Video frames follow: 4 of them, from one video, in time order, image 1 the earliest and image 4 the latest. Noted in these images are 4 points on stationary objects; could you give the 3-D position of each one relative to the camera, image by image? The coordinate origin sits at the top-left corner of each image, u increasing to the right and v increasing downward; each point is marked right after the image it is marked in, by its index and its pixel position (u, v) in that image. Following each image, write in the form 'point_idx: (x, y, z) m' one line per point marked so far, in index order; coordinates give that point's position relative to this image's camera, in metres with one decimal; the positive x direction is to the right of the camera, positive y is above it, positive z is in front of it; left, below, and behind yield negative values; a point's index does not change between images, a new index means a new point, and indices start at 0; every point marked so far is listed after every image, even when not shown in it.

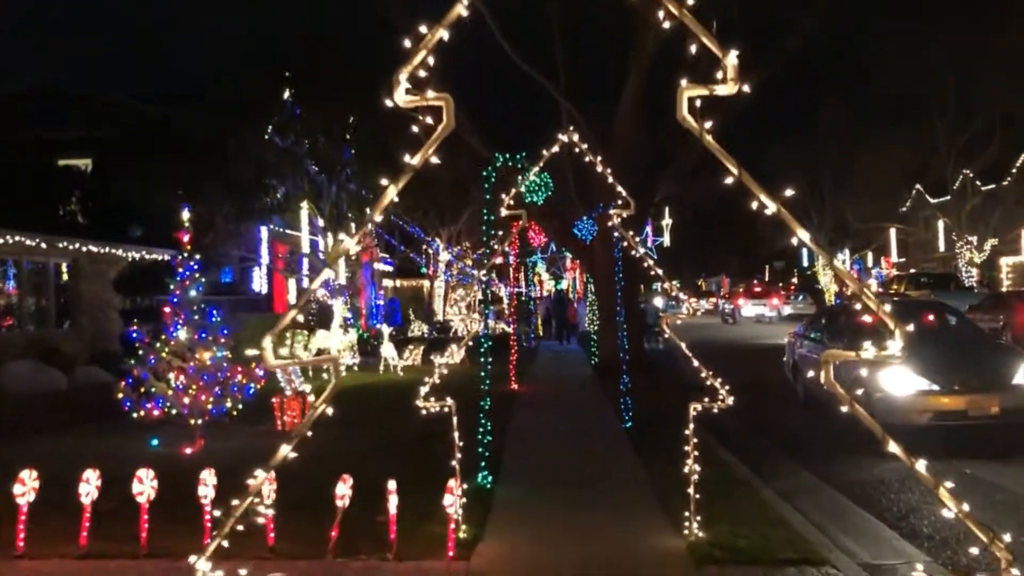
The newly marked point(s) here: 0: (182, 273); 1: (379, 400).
0: (-4.3, +0.2, +11.7) m
1: (-2.4, -2.0, +16.4) m
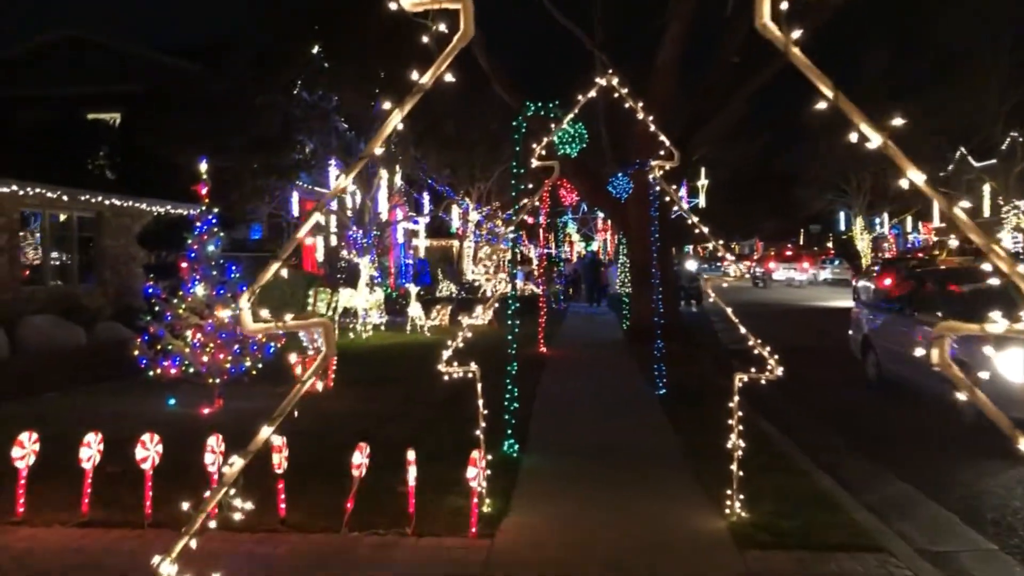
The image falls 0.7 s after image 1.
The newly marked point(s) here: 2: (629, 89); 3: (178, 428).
0: (-3.9, +0.8, +11.3) m
1: (-1.9, -1.3, +15.9) m
2: (+2.5, +4.2, +19.1) m
3: (-4.0, -1.6, +10.7) m
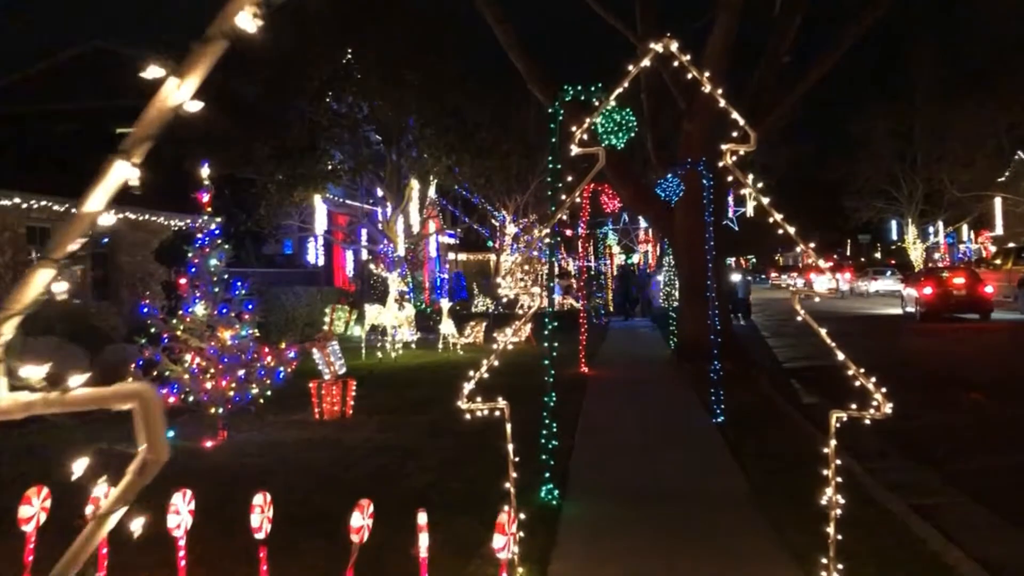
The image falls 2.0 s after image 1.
0: (-3.5, +0.6, +10.1) m
1: (-1.3, -1.5, +14.6) m
2: (+3.2, +3.9, +17.7) m
3: (-3.5, -1.8, +9.5) m
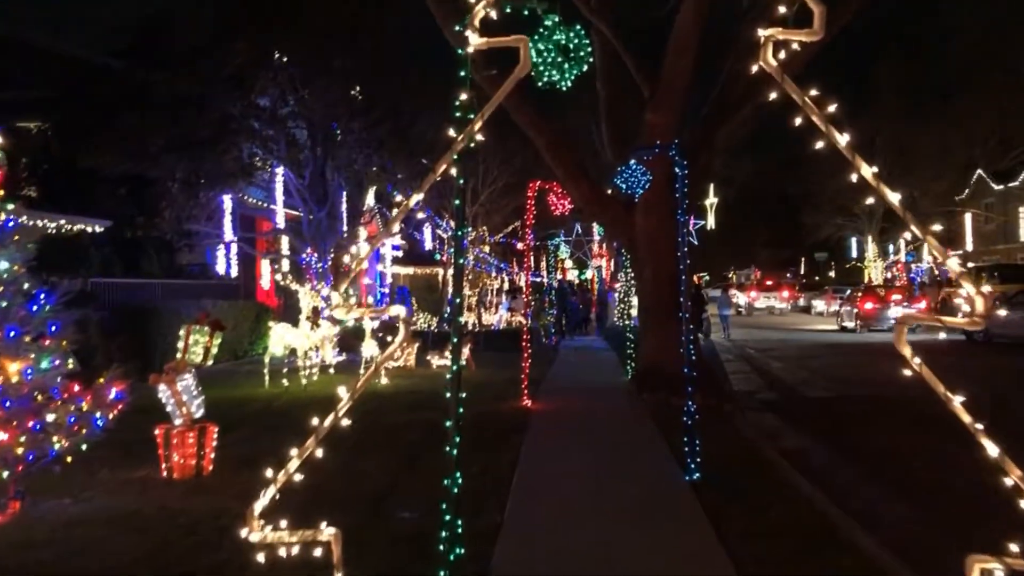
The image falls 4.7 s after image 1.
0: (-4.2, +0.5, +7.2) m
1: (-2.3, -1.7, +11.8) m
2: (+2.1, +3.6, +15.2) m
3: (-4.3, -1.9, +6.5) m
